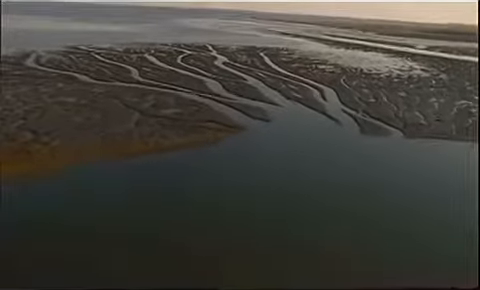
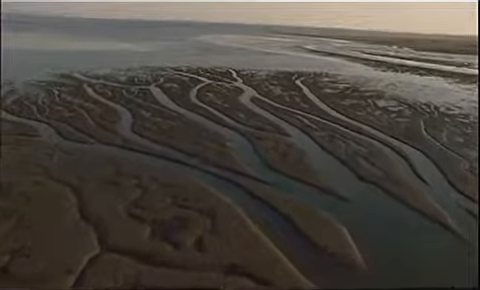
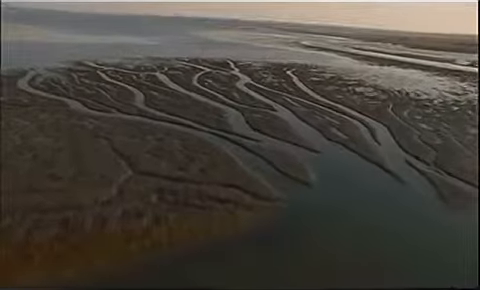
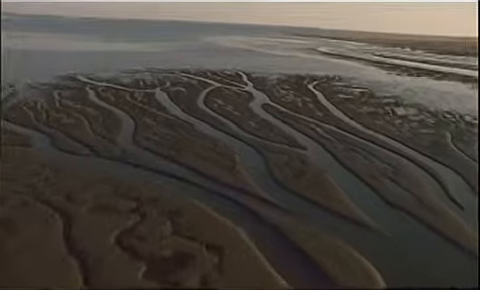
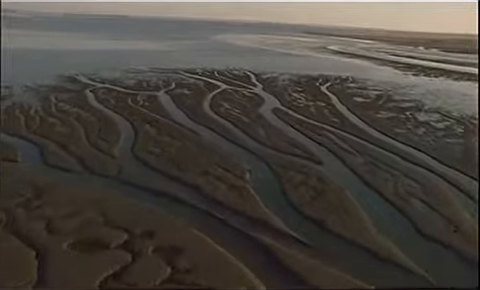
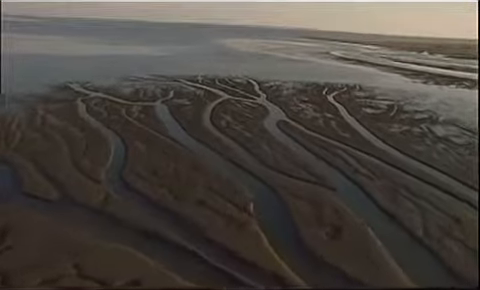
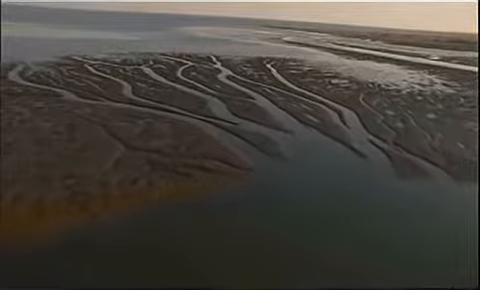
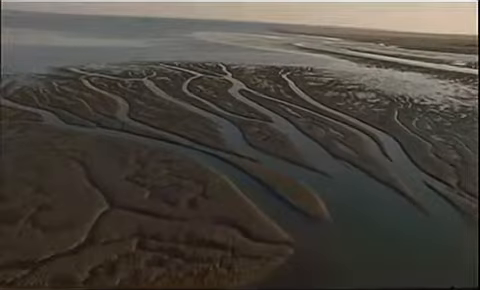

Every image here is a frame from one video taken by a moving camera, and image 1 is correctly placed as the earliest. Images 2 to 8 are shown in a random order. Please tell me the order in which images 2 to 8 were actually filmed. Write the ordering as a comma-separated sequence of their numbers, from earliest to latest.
7, 3, 8, 2, 4, 5, 6
